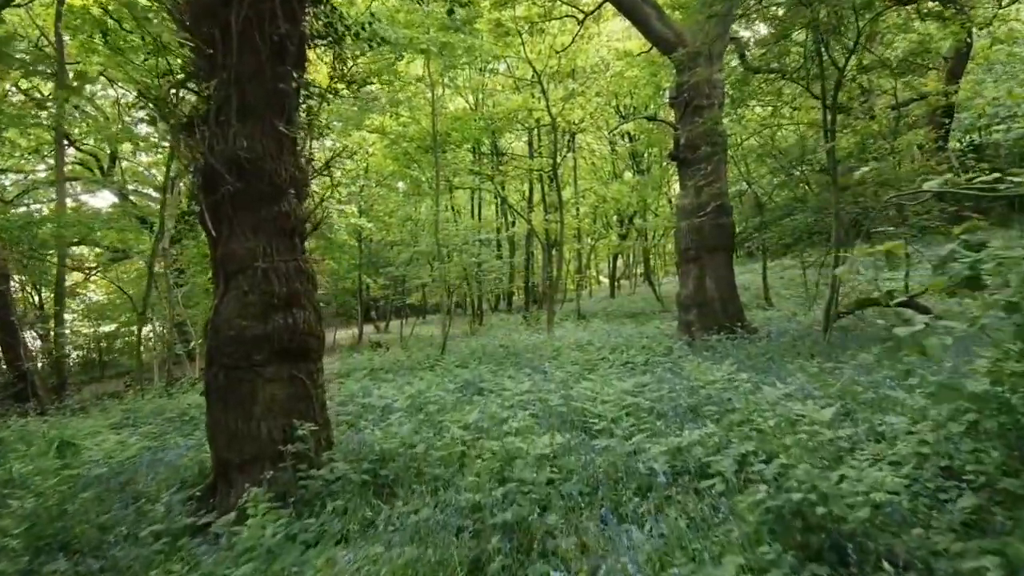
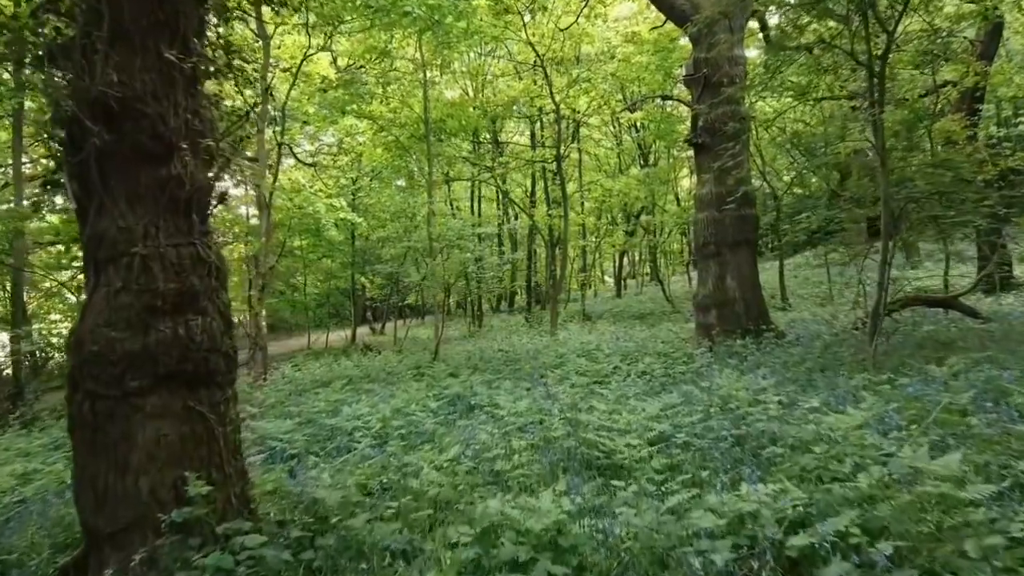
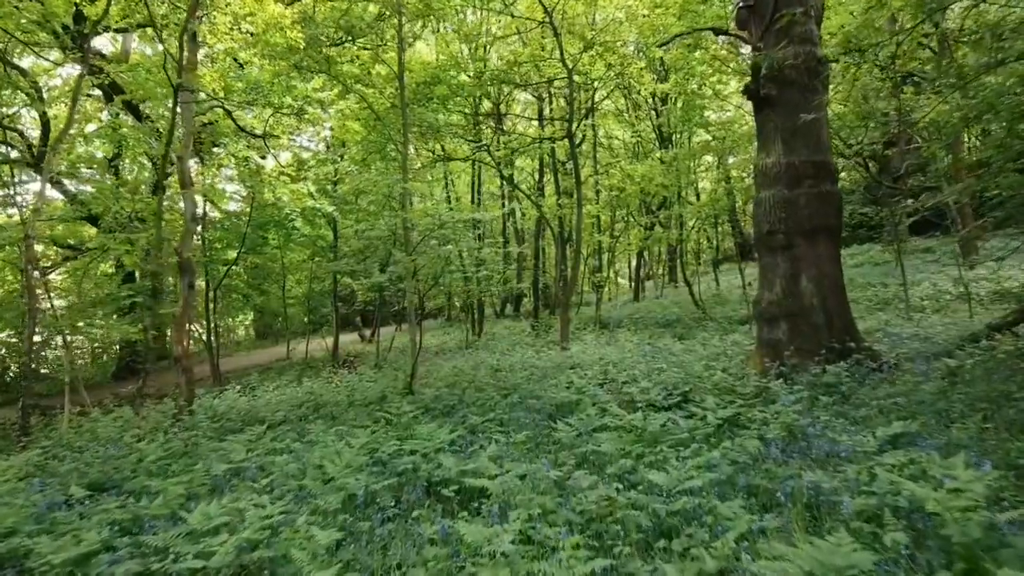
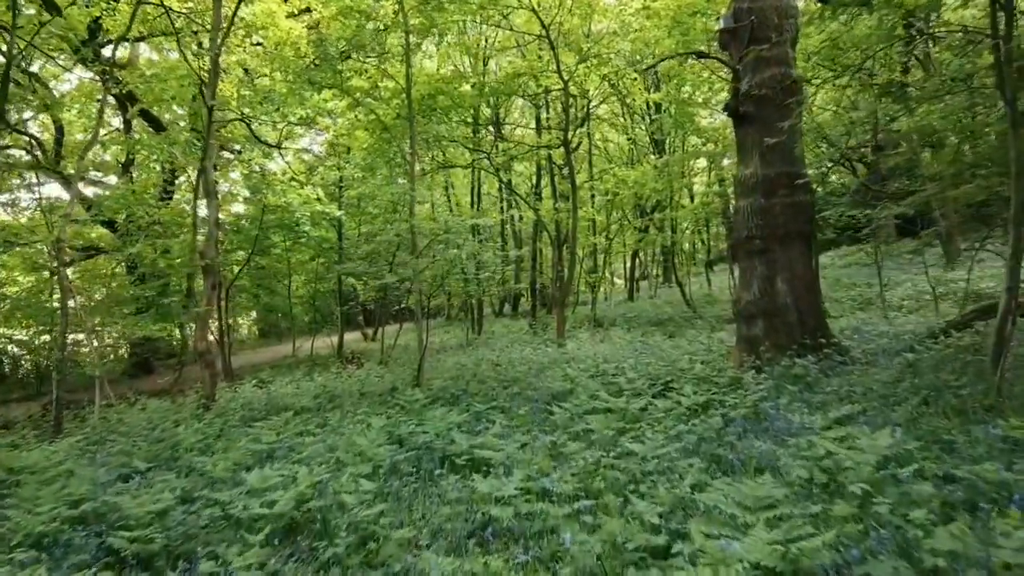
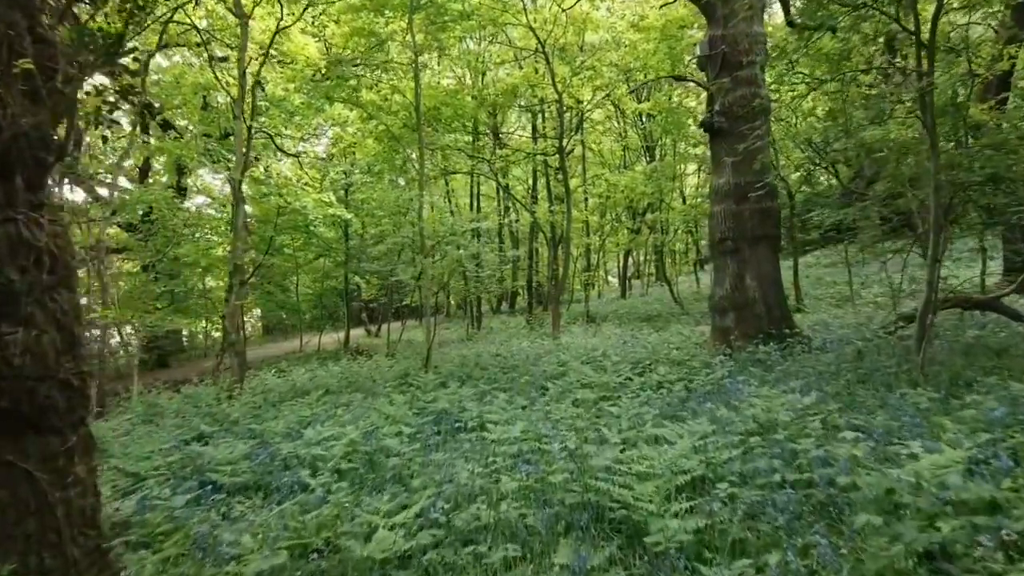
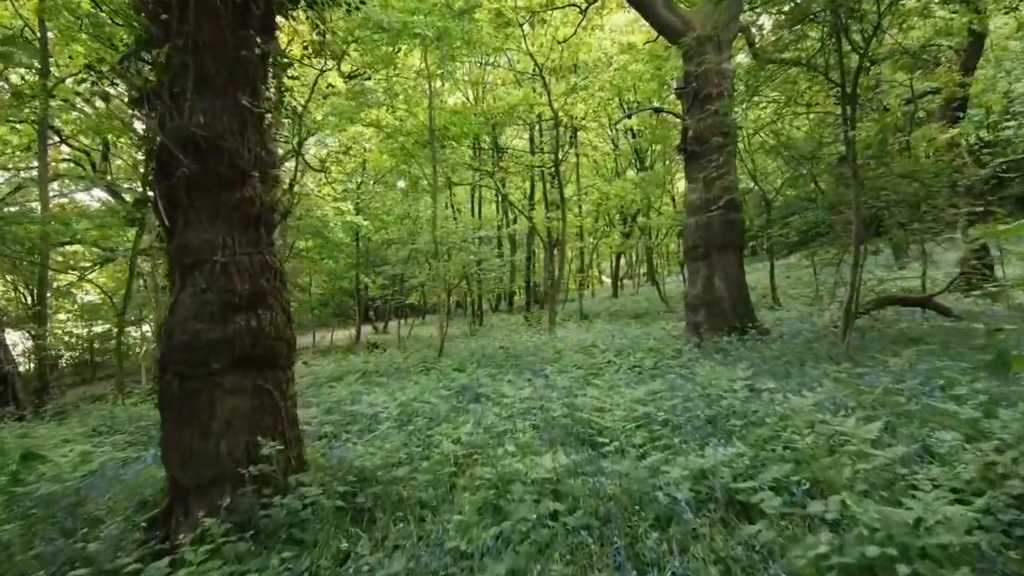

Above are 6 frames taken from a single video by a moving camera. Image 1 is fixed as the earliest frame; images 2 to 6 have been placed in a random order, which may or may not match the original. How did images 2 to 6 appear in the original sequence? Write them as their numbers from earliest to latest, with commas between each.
6, 2, 5, 4, 3
